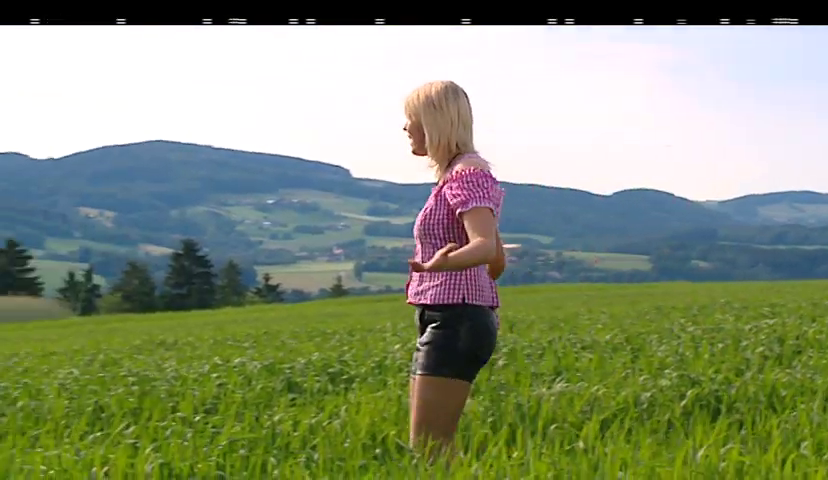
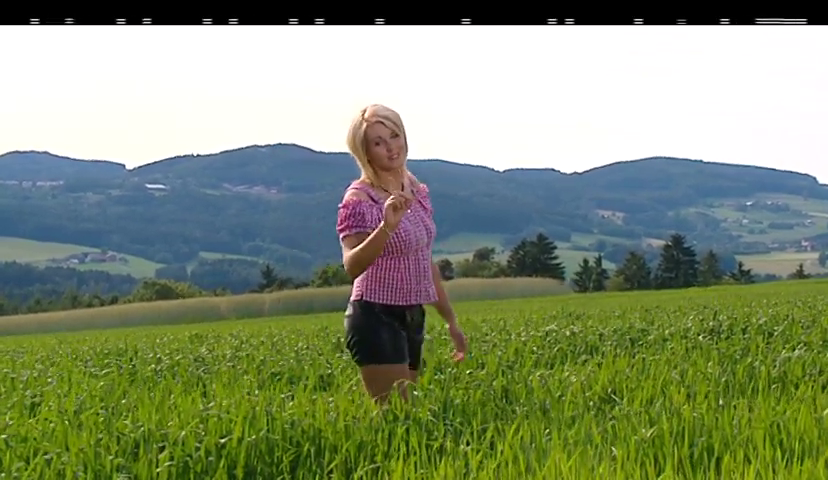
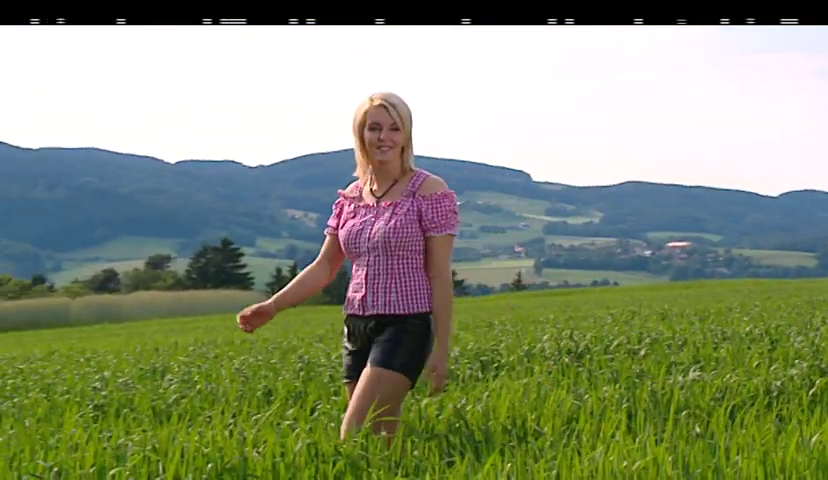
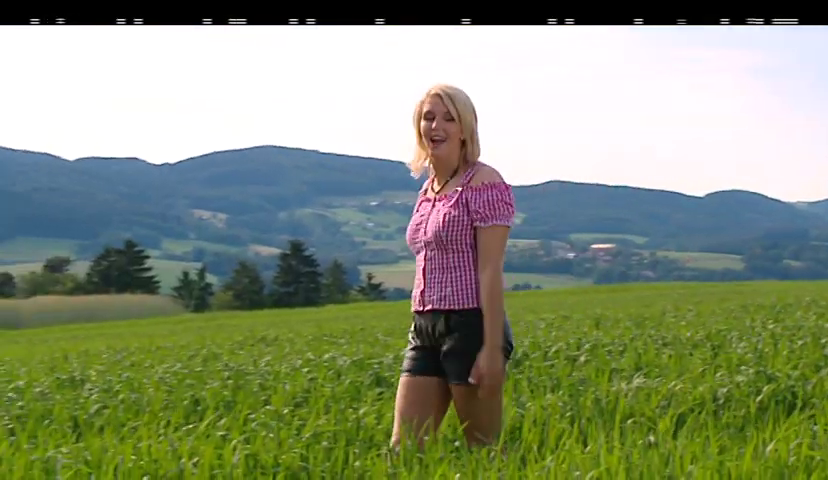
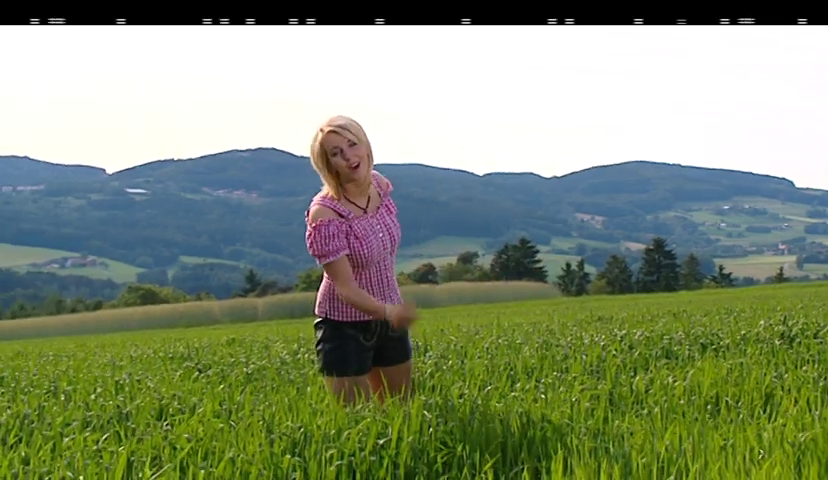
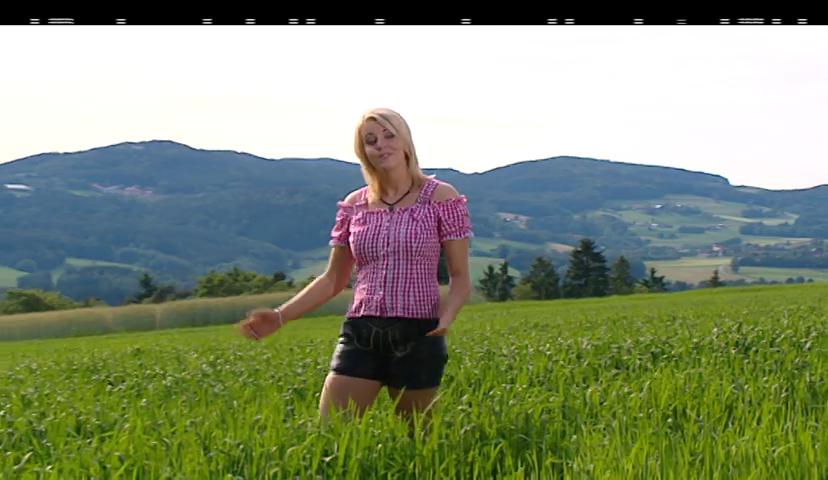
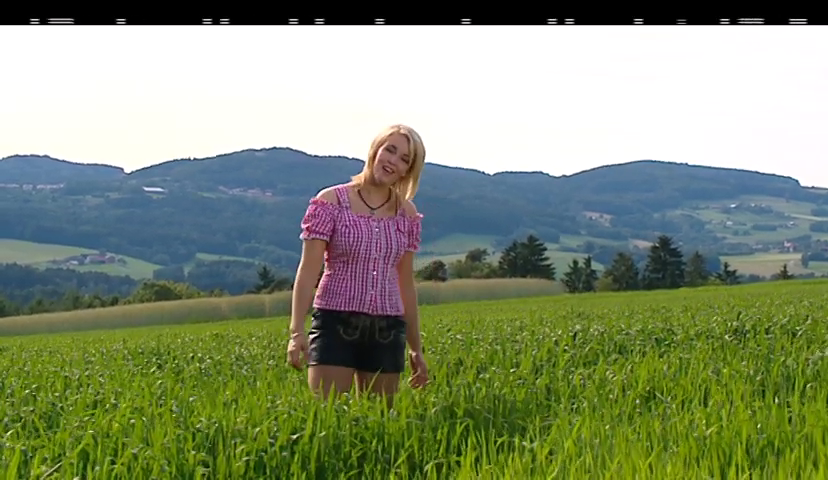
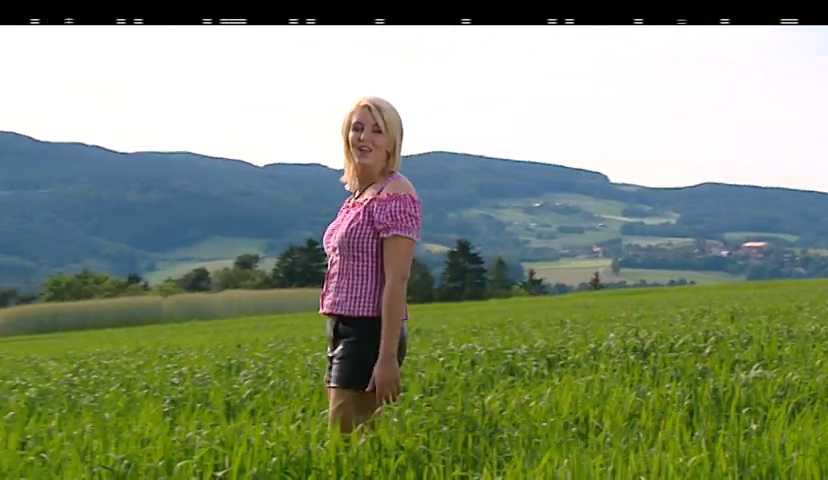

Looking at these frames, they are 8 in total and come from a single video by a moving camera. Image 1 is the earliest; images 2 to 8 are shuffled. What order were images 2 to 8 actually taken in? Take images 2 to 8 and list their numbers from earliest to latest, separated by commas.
4, 3, 8, 6, 5, 7, 2
